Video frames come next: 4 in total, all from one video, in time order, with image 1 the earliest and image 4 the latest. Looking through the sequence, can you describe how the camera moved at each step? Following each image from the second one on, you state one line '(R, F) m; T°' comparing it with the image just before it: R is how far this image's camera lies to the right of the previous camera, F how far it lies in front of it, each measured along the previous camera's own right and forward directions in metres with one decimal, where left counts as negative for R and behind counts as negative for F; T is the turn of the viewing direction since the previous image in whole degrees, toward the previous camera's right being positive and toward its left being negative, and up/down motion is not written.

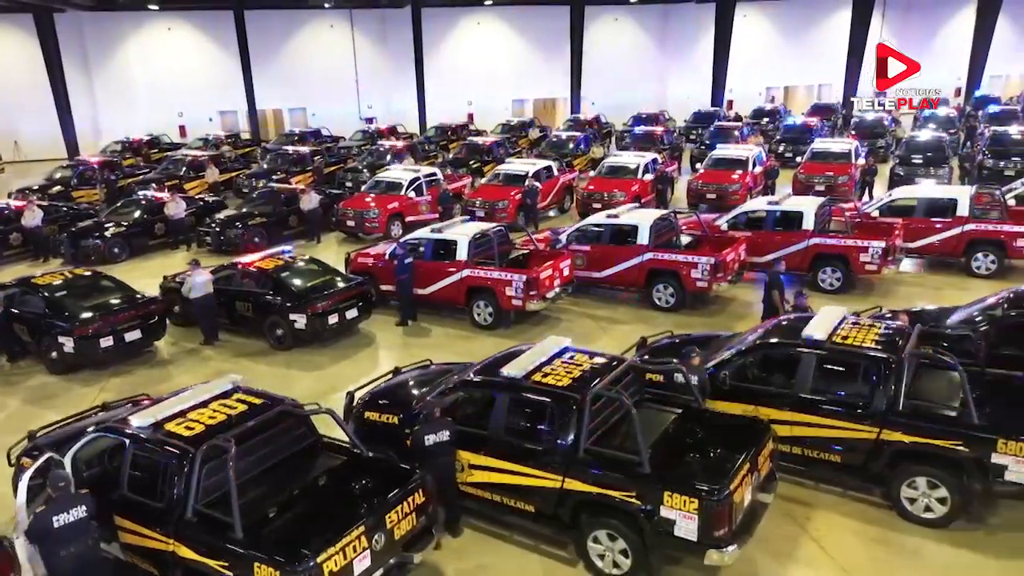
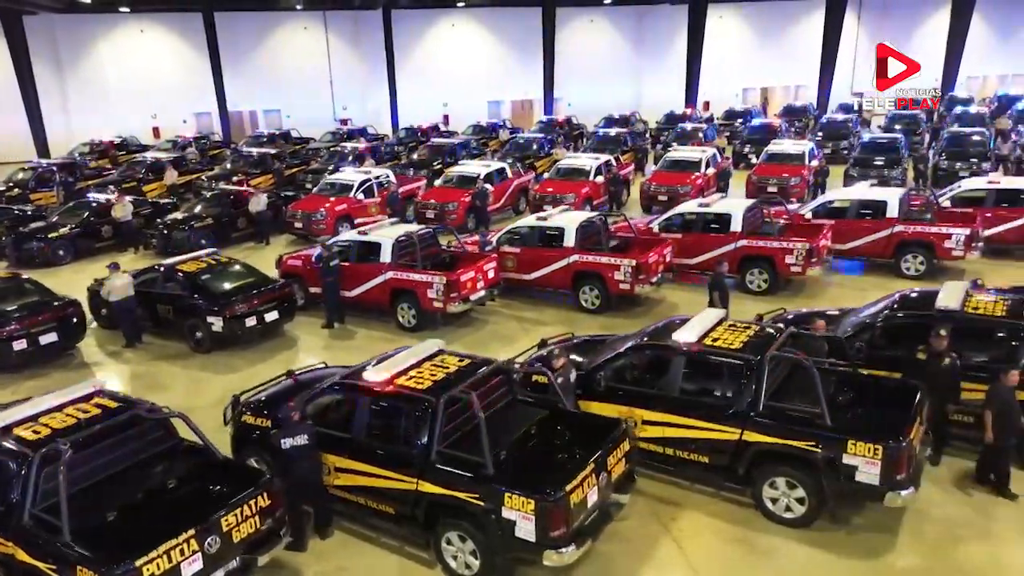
(+1.7, -0.1) m; 0°
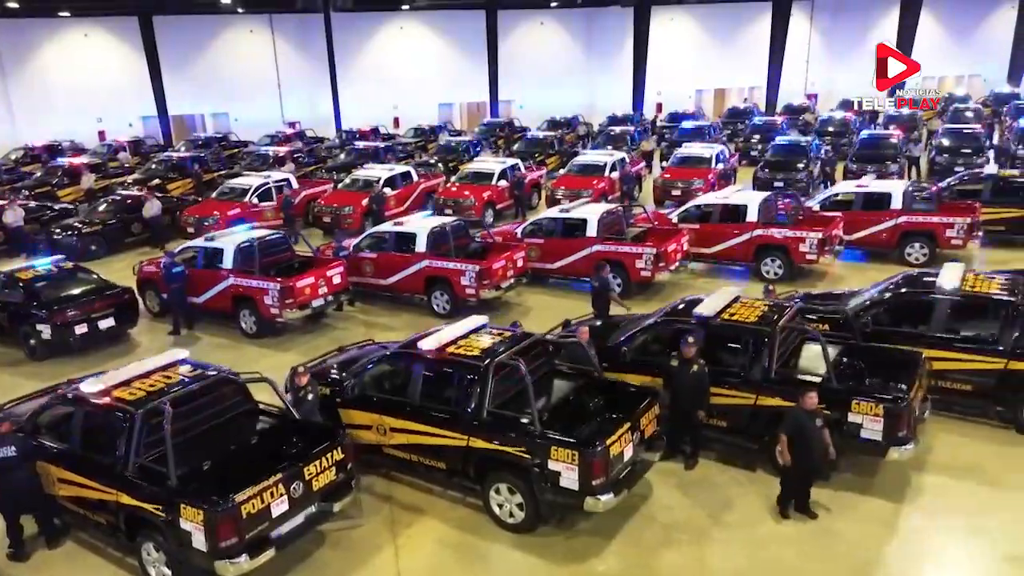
(+3.4, -0.1) m; 0°
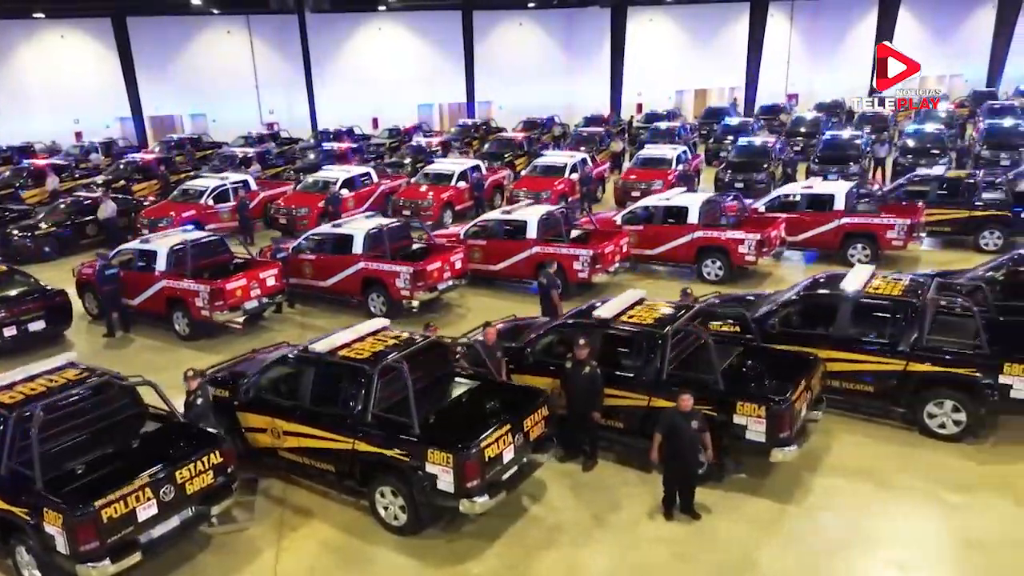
(+1.4, 0.0) m; 0°
